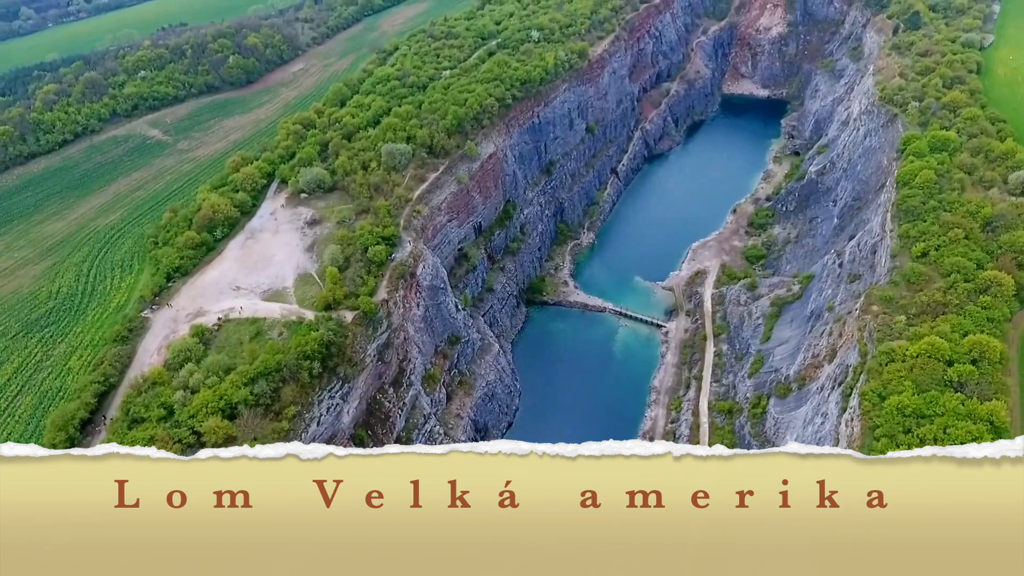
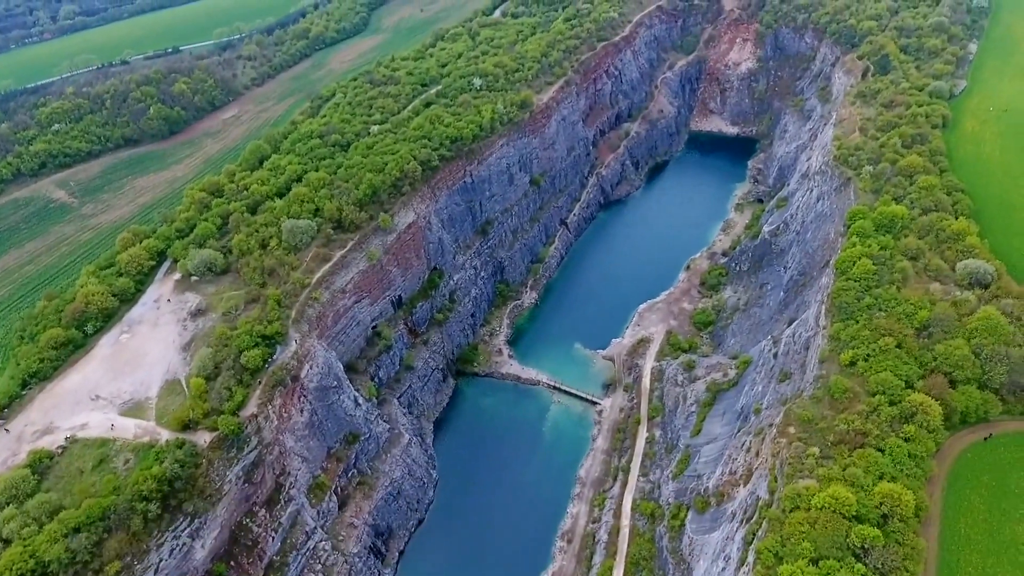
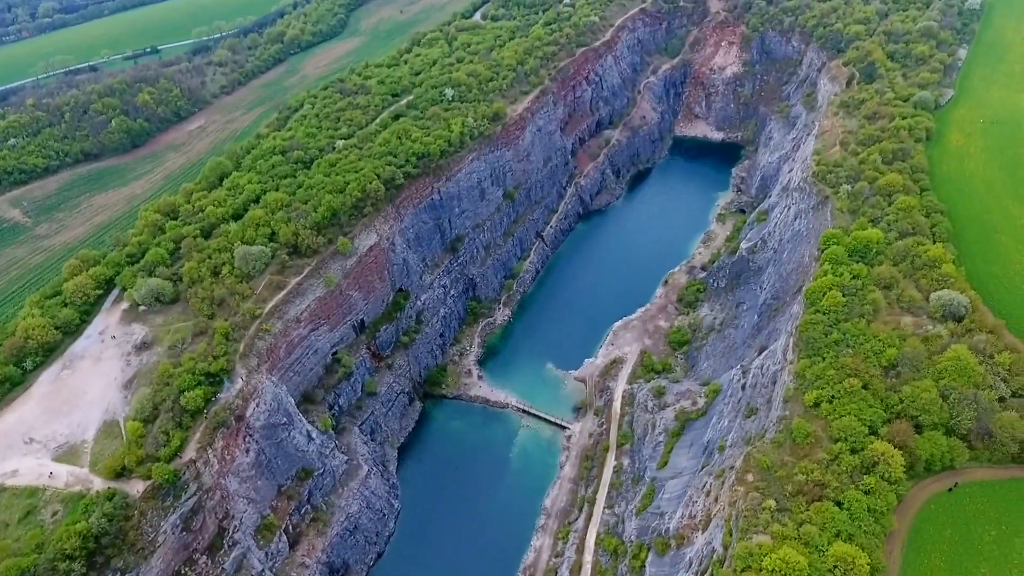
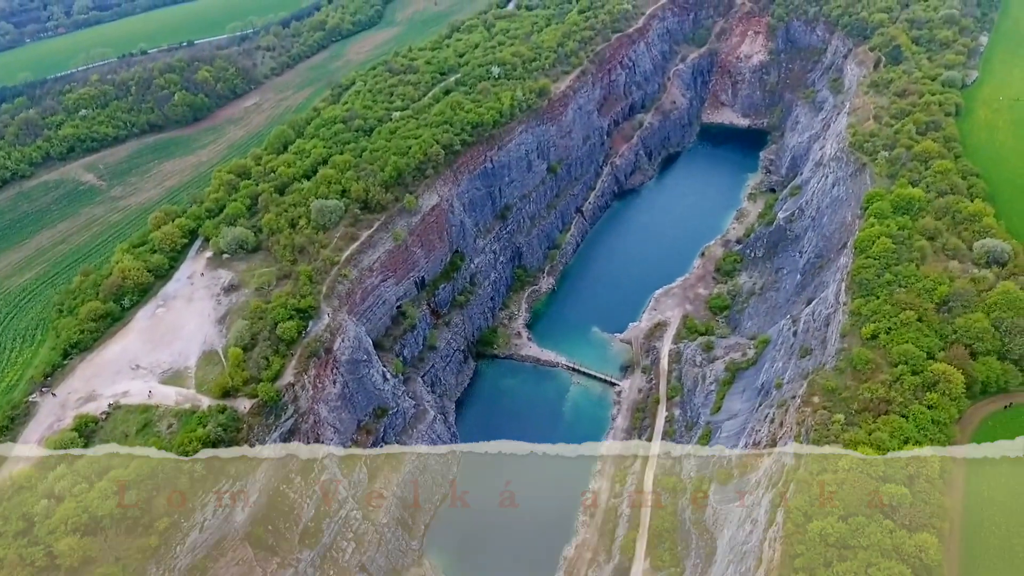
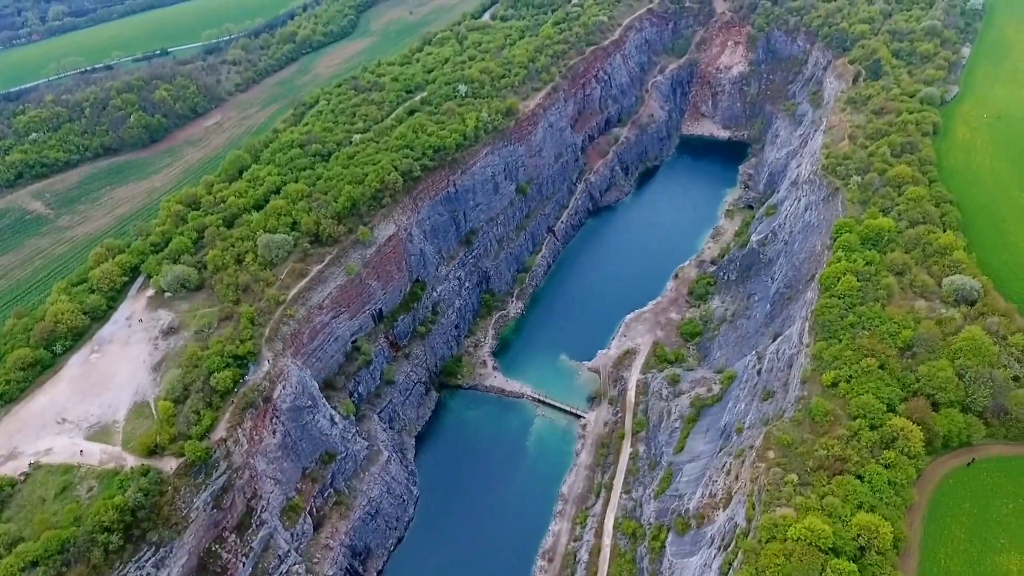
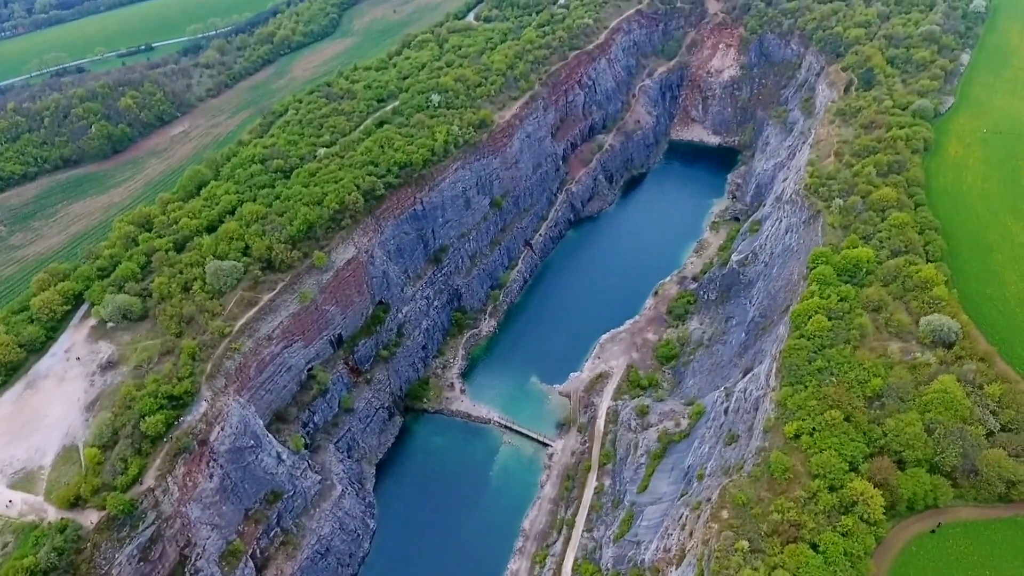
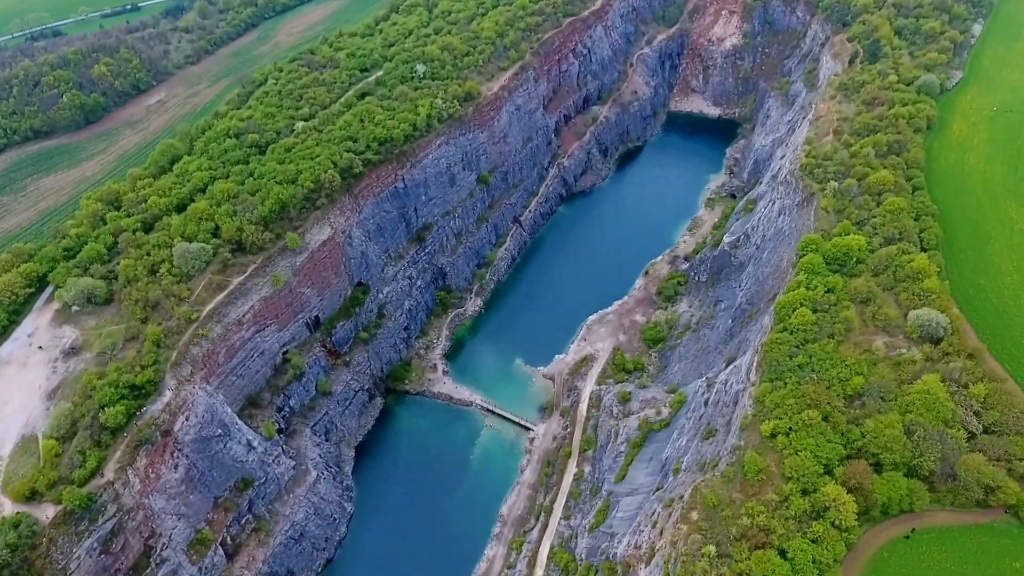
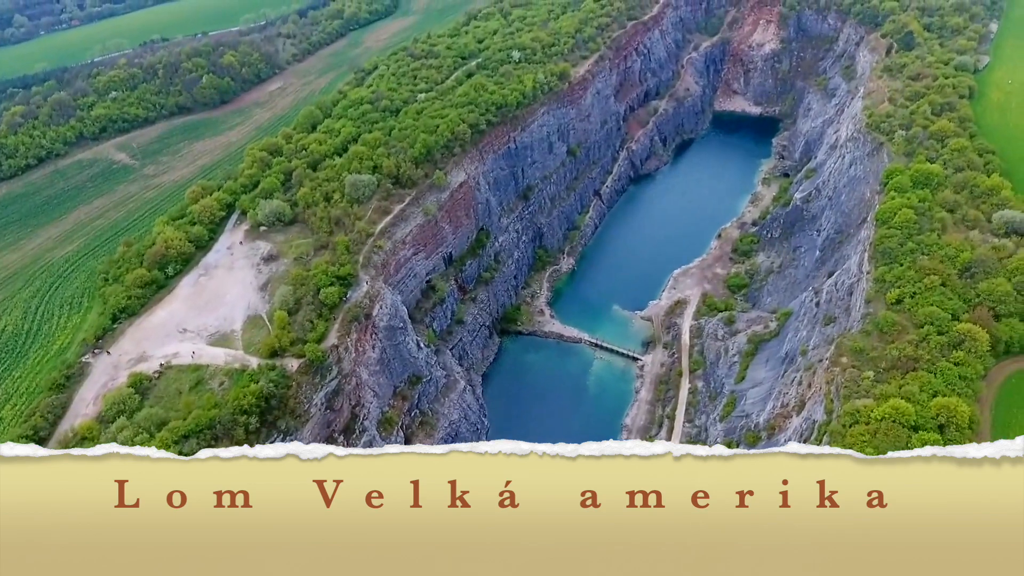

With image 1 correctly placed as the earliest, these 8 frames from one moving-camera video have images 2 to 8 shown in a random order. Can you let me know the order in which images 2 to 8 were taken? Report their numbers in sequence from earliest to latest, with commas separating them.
8, 4, 2, 5, 3, 6, 7
